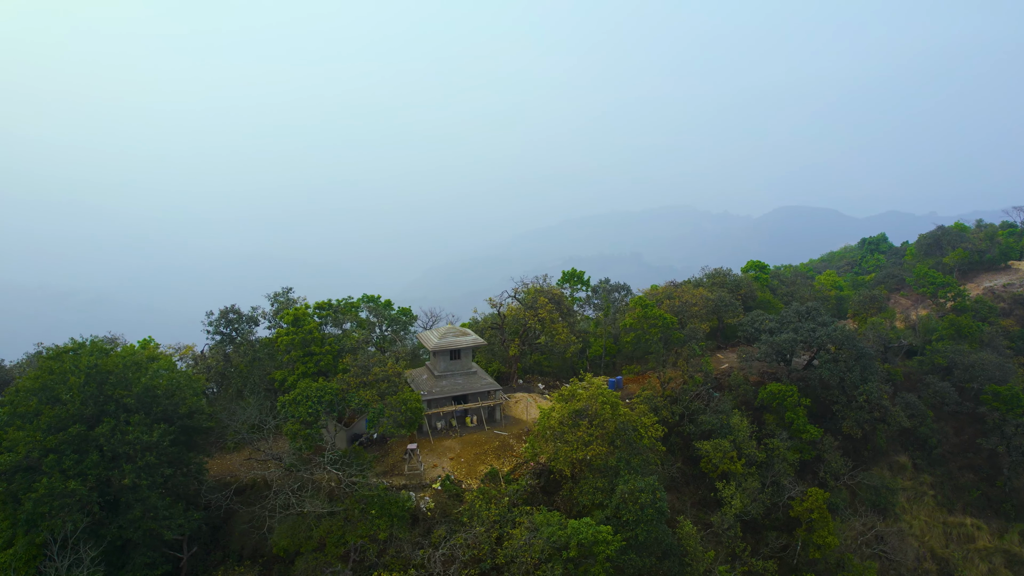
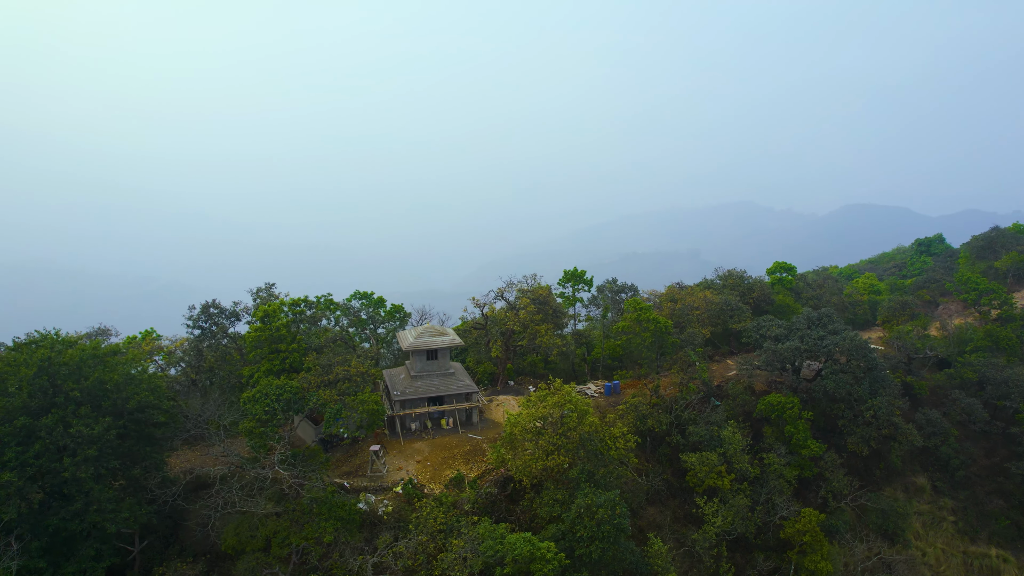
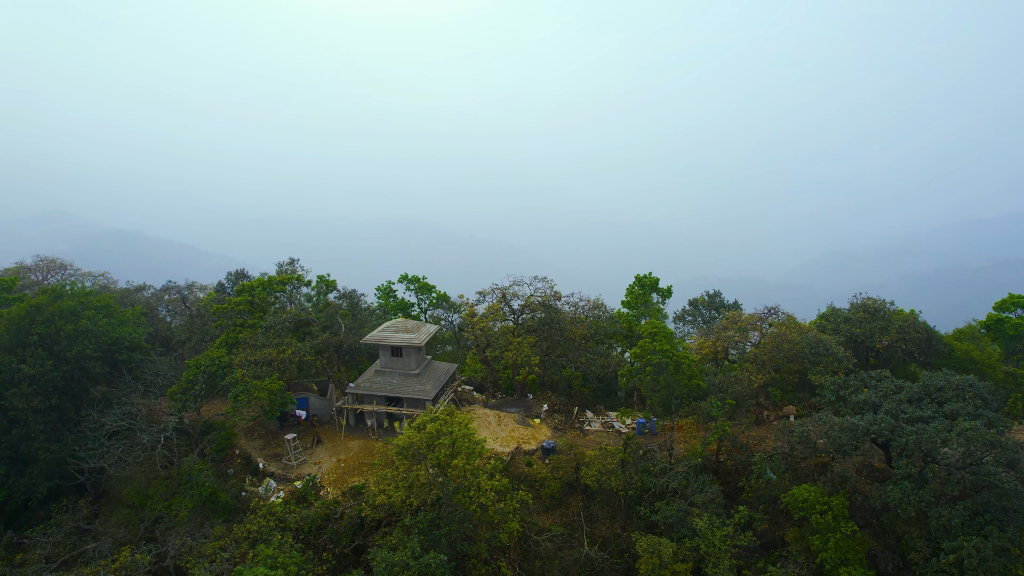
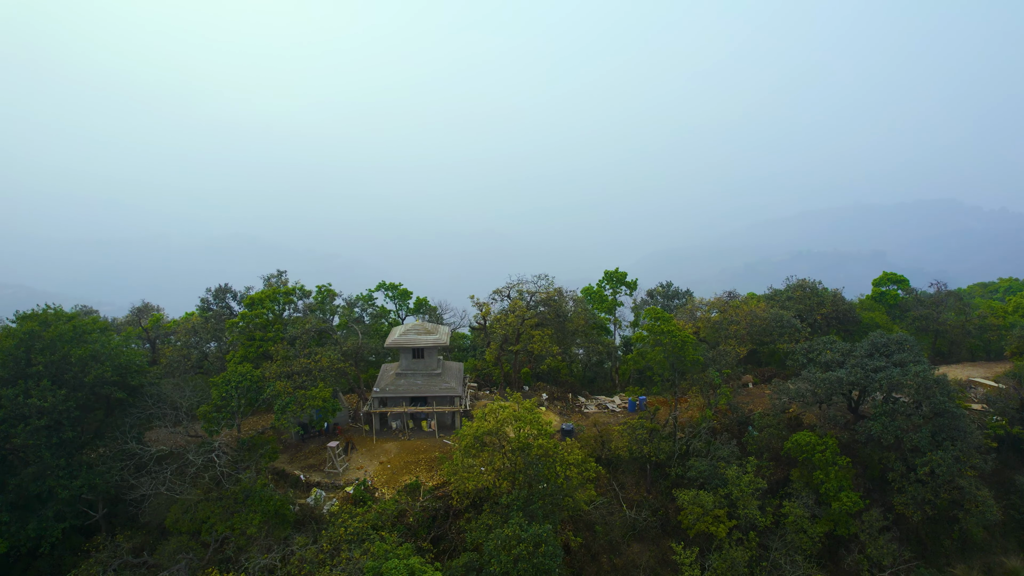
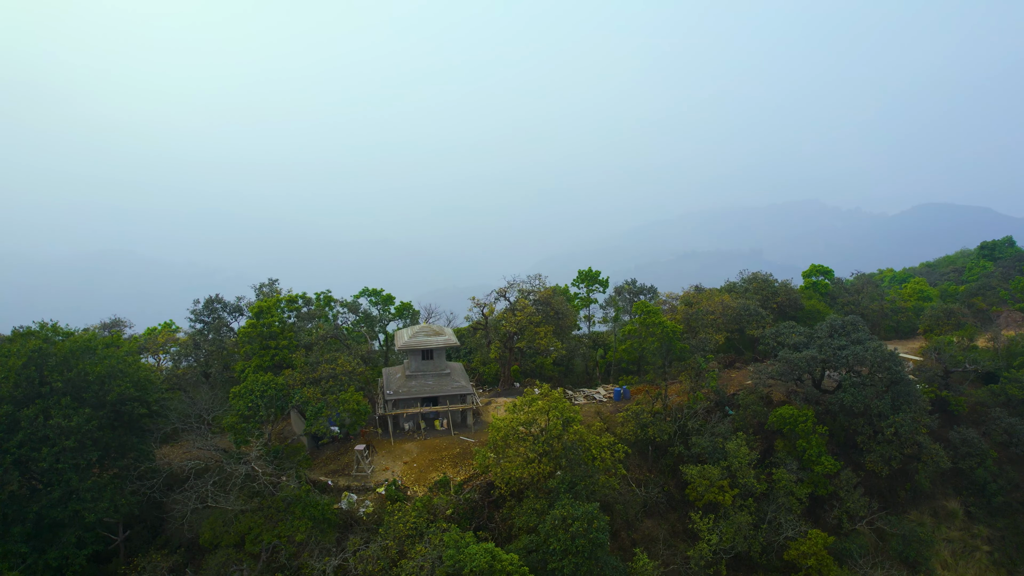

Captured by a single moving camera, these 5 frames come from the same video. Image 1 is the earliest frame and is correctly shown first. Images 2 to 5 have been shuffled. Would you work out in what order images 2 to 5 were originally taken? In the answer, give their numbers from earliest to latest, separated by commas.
2, 5, 4, 3
